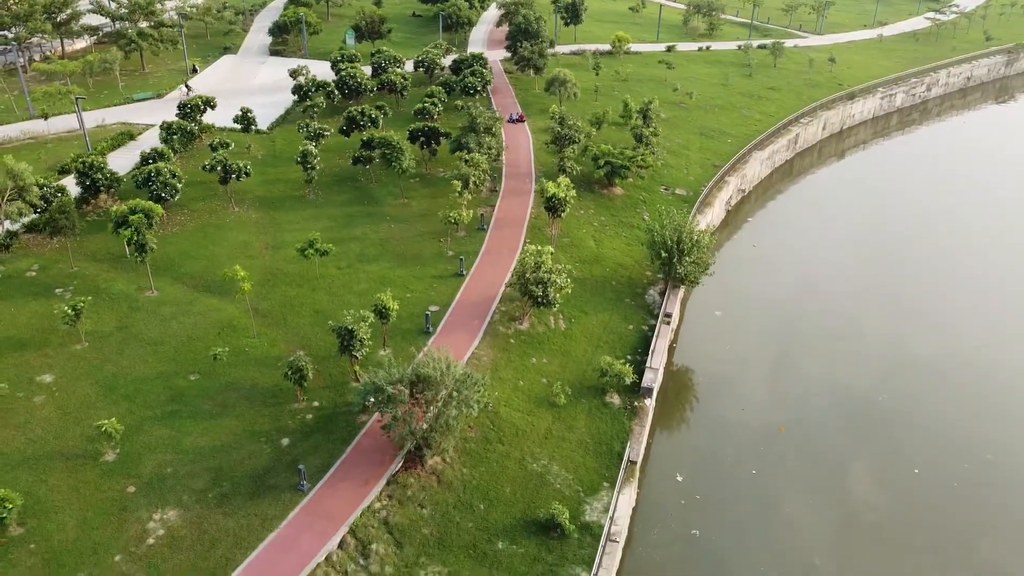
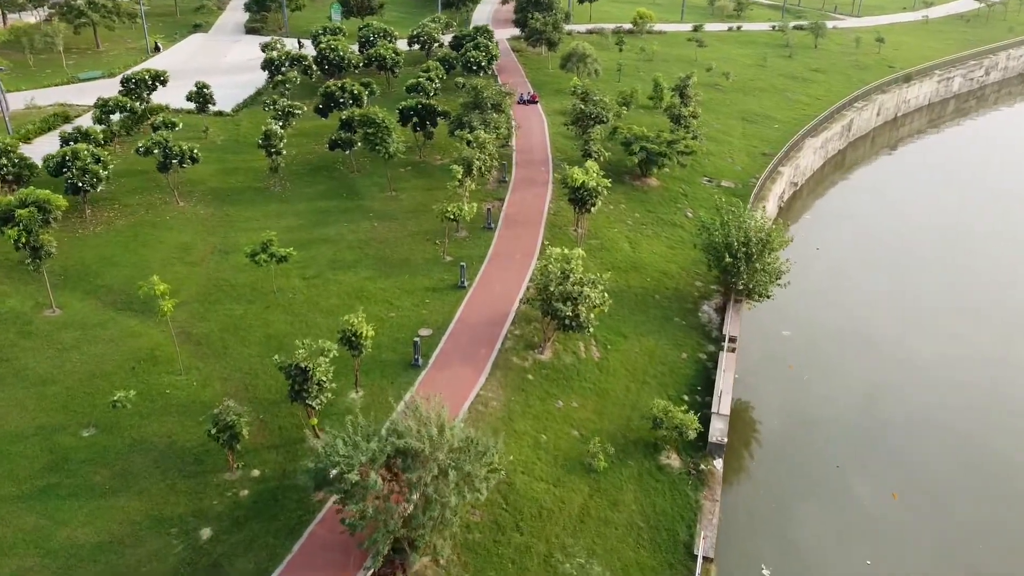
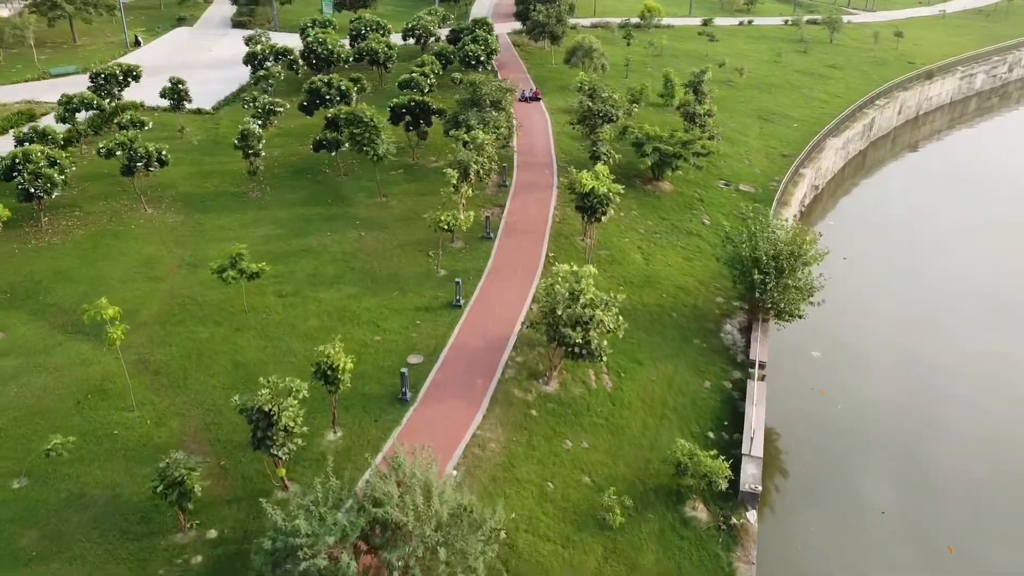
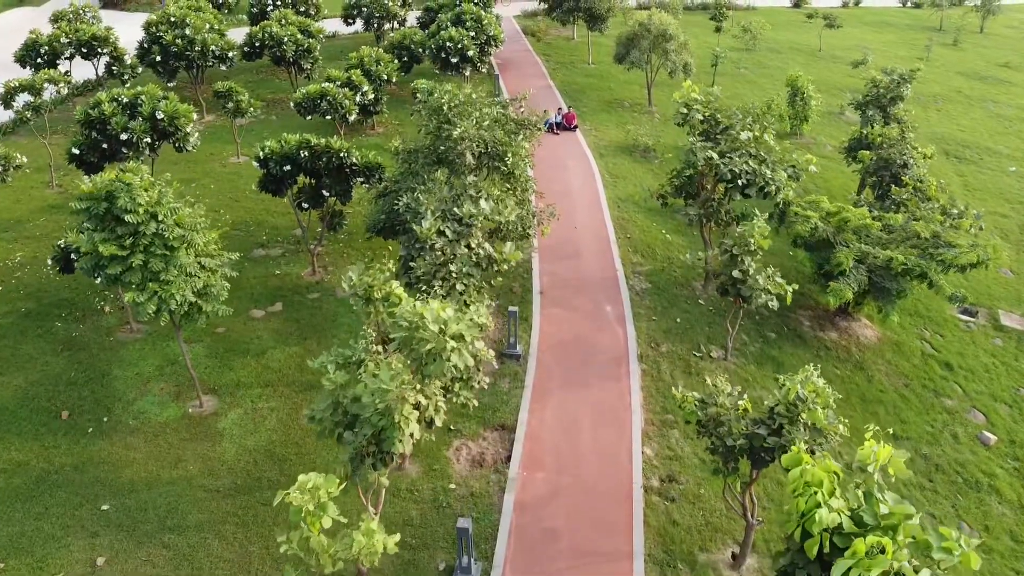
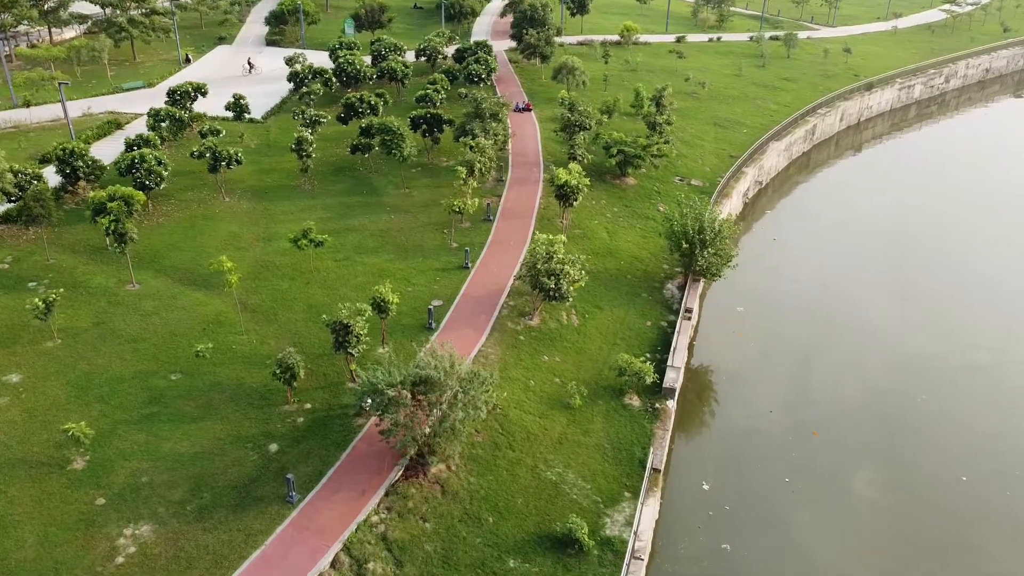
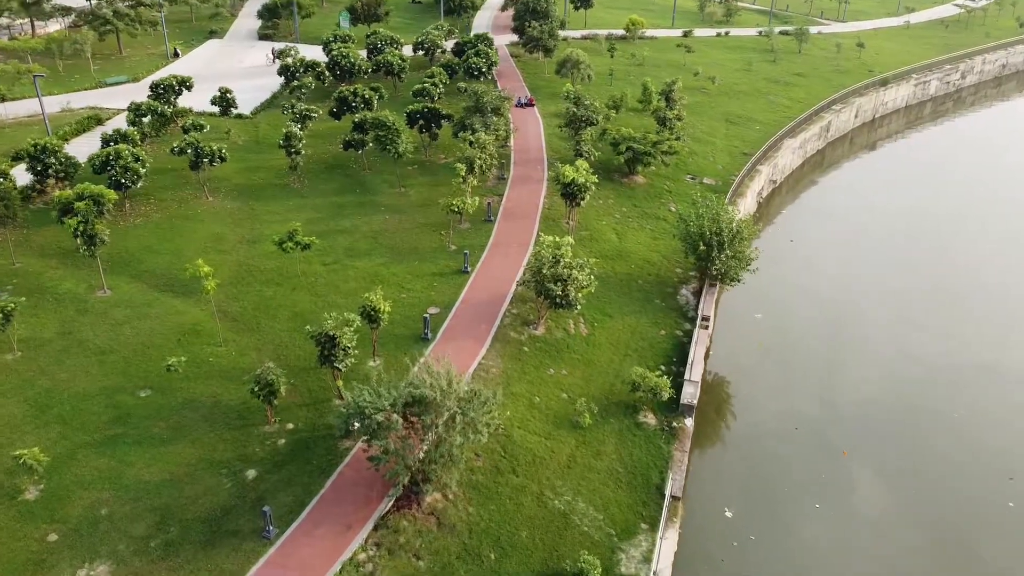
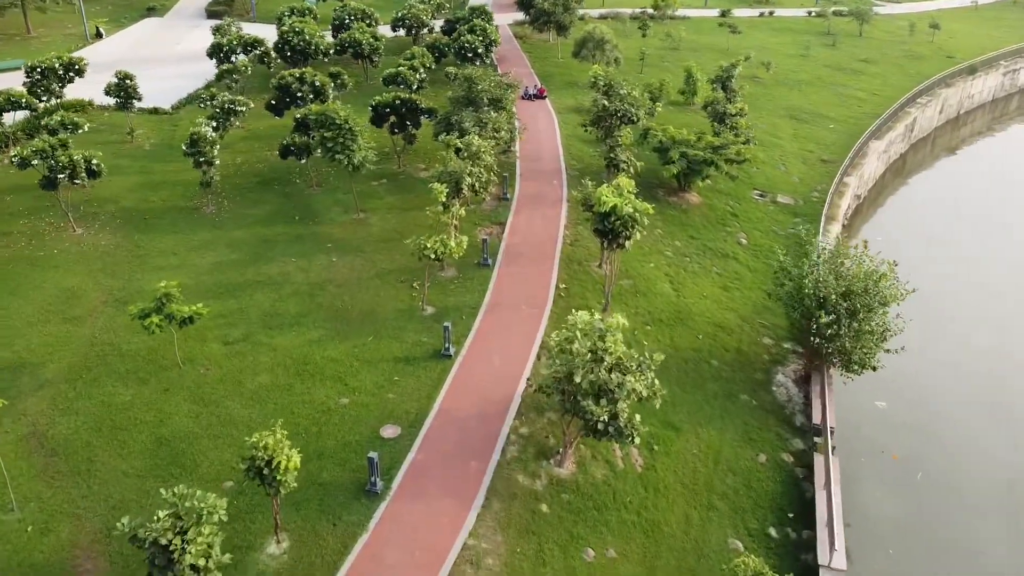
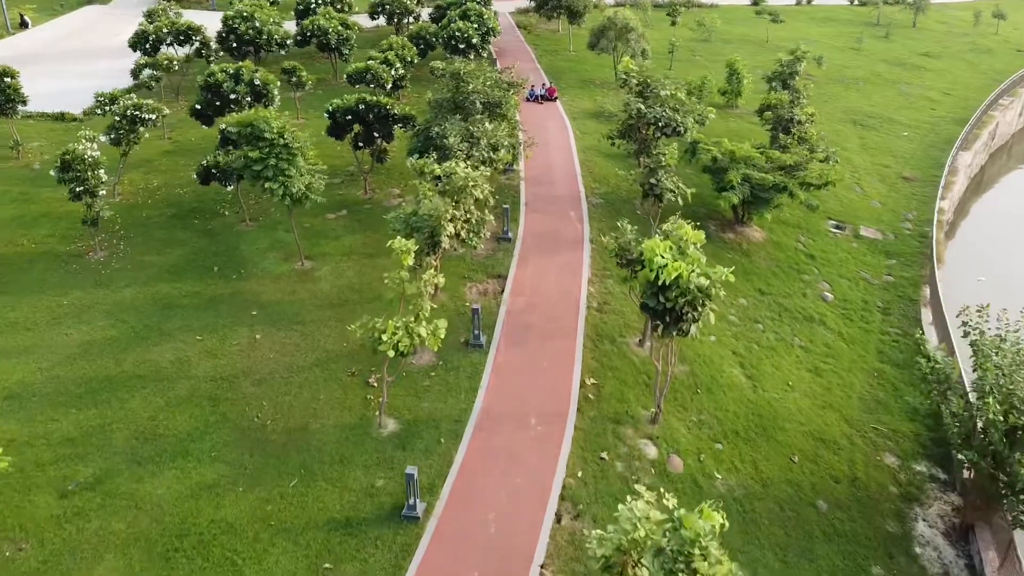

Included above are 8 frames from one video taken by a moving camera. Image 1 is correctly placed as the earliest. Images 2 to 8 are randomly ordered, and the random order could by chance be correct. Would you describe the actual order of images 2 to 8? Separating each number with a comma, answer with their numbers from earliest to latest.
5, 6, 2, 3, 7, 8, 4
